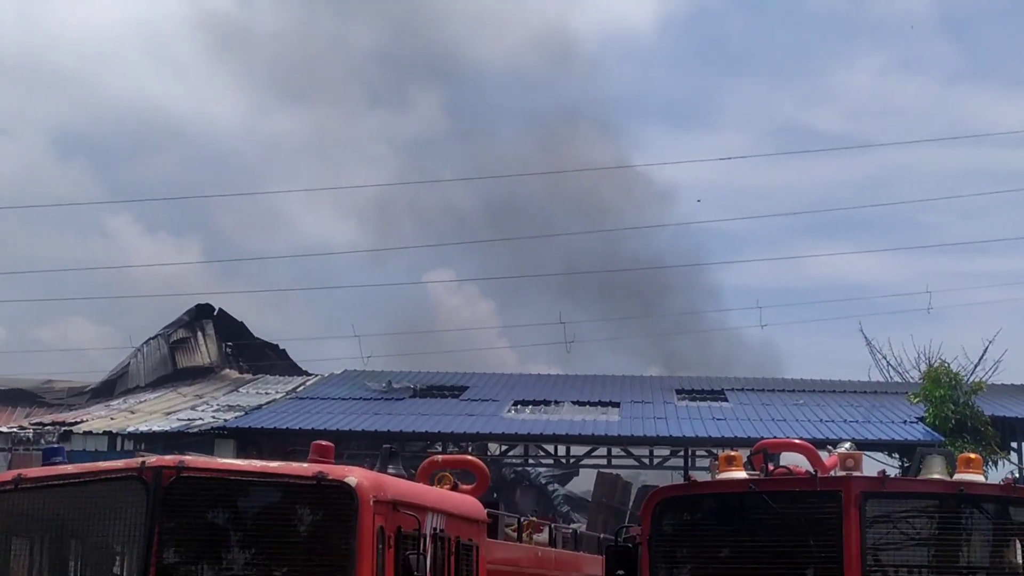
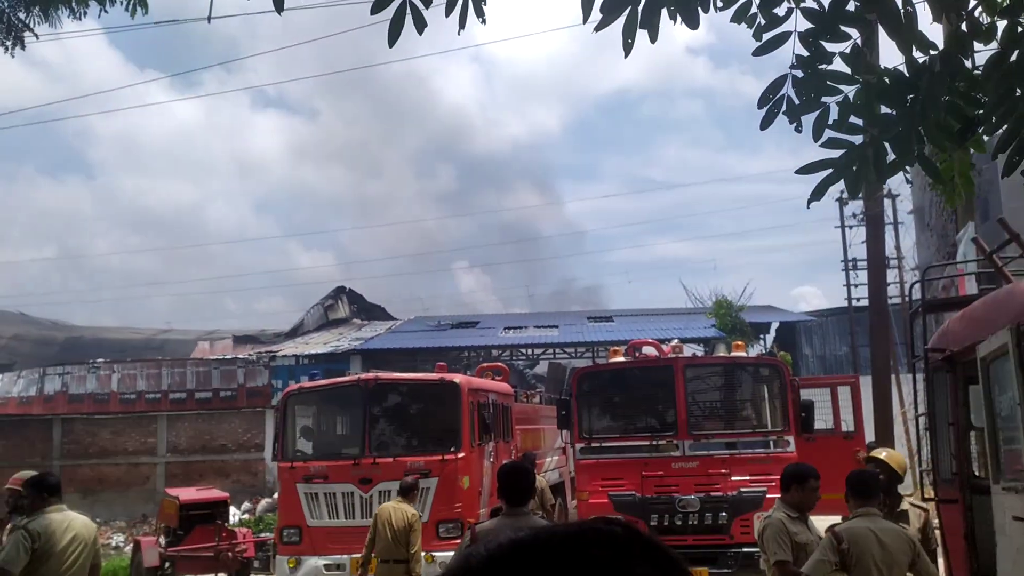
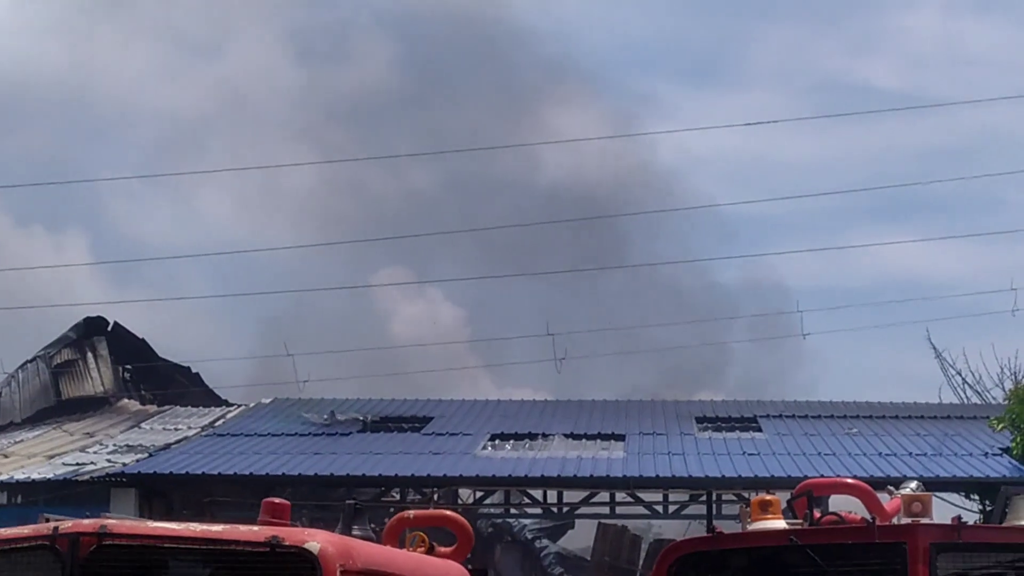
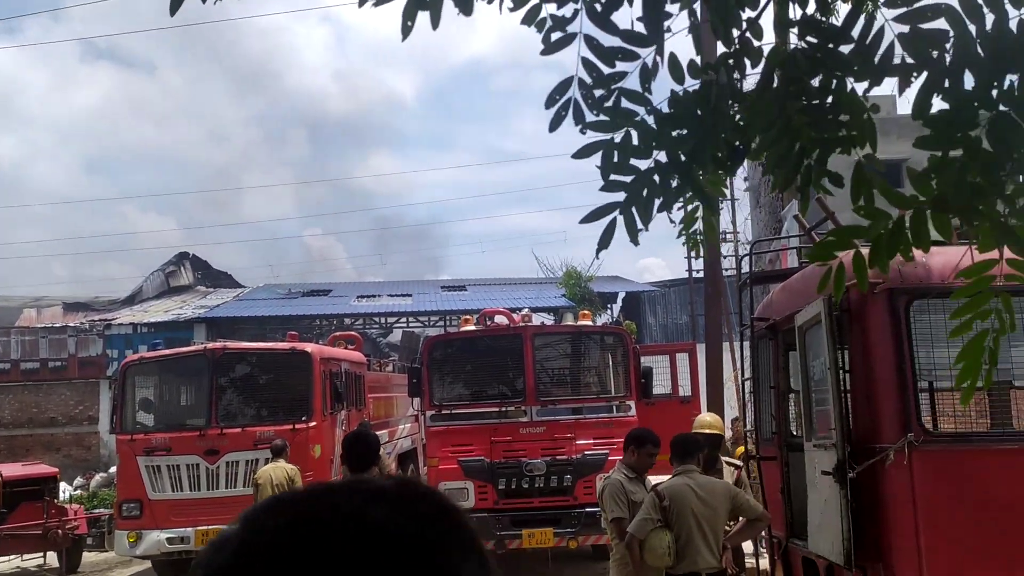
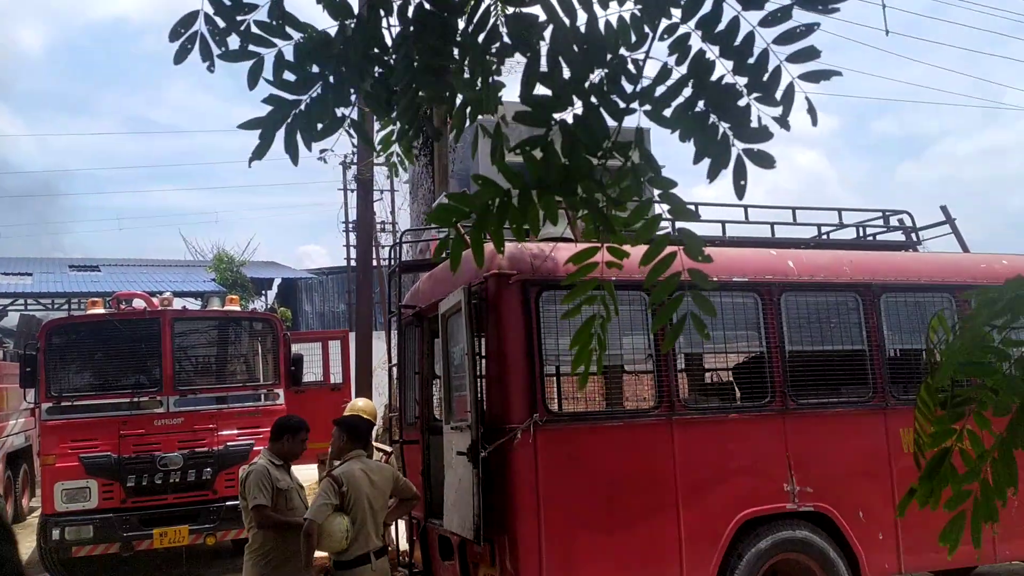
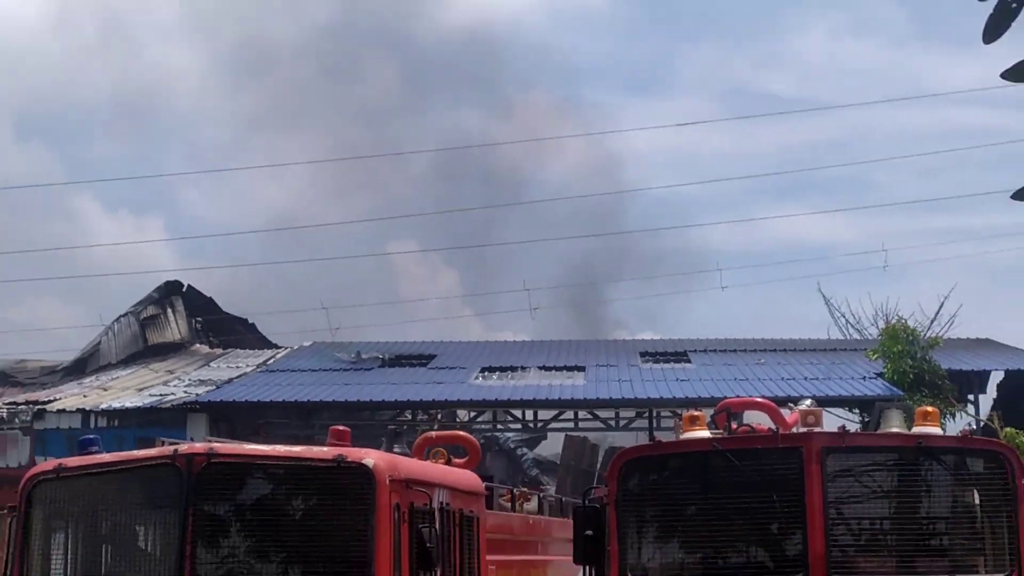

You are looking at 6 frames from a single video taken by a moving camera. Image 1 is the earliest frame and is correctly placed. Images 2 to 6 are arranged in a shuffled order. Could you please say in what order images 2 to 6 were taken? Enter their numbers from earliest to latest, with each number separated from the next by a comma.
3, 6, 2, 4, 5
